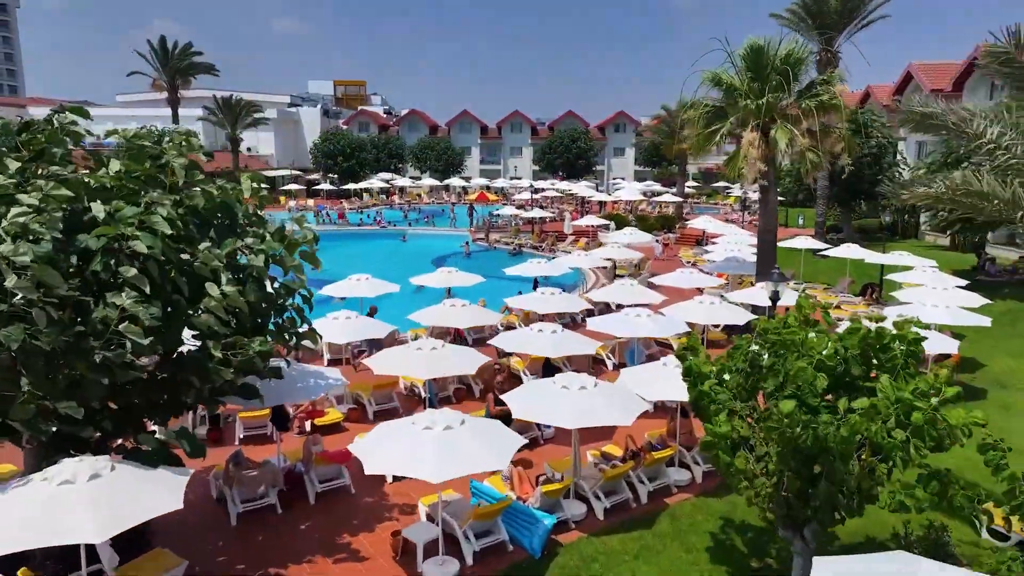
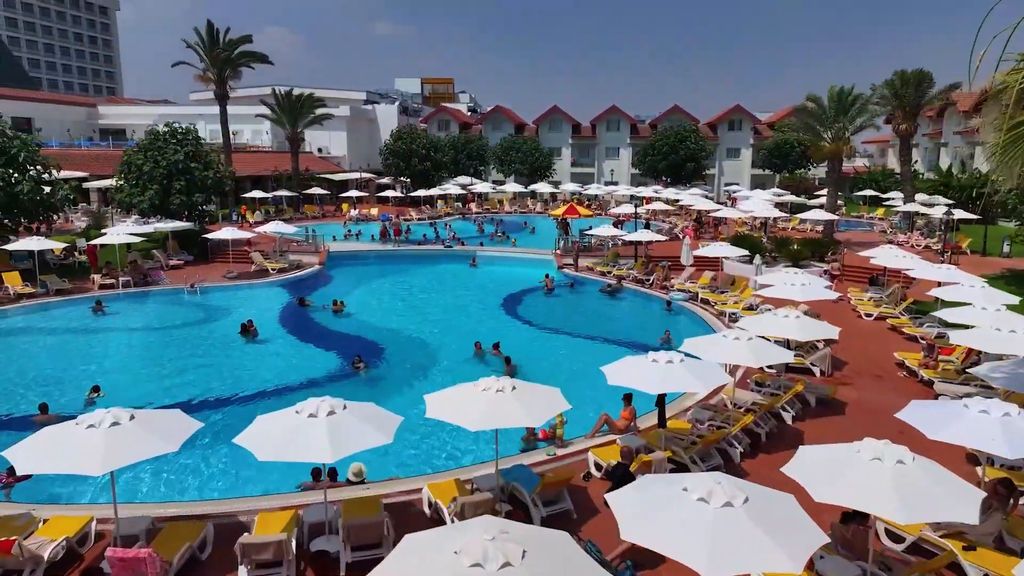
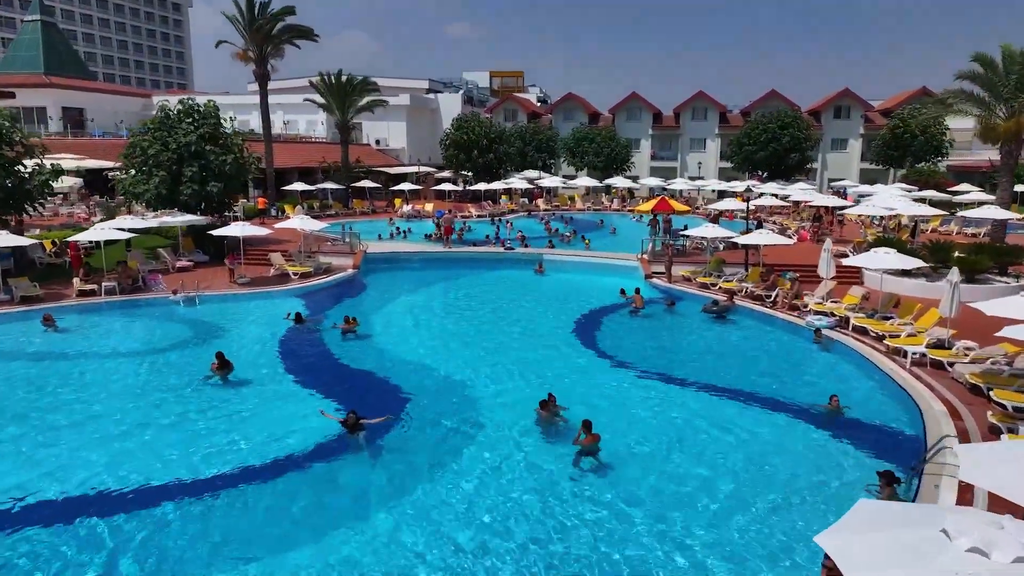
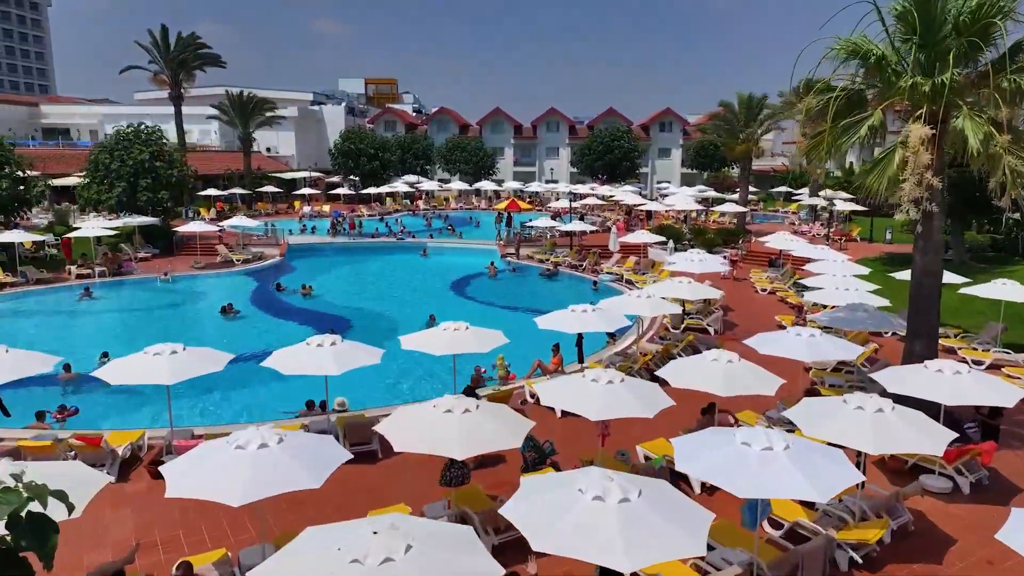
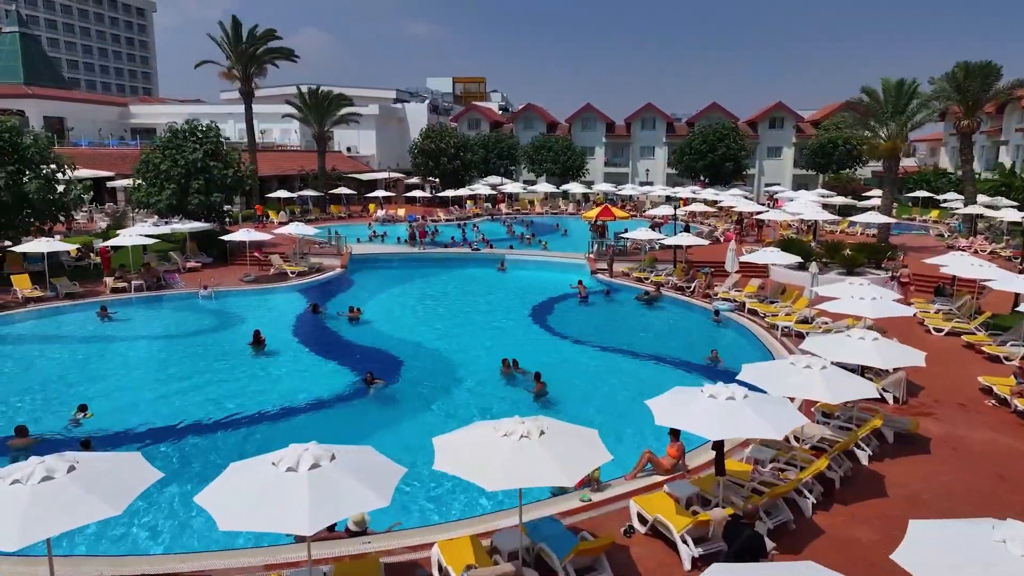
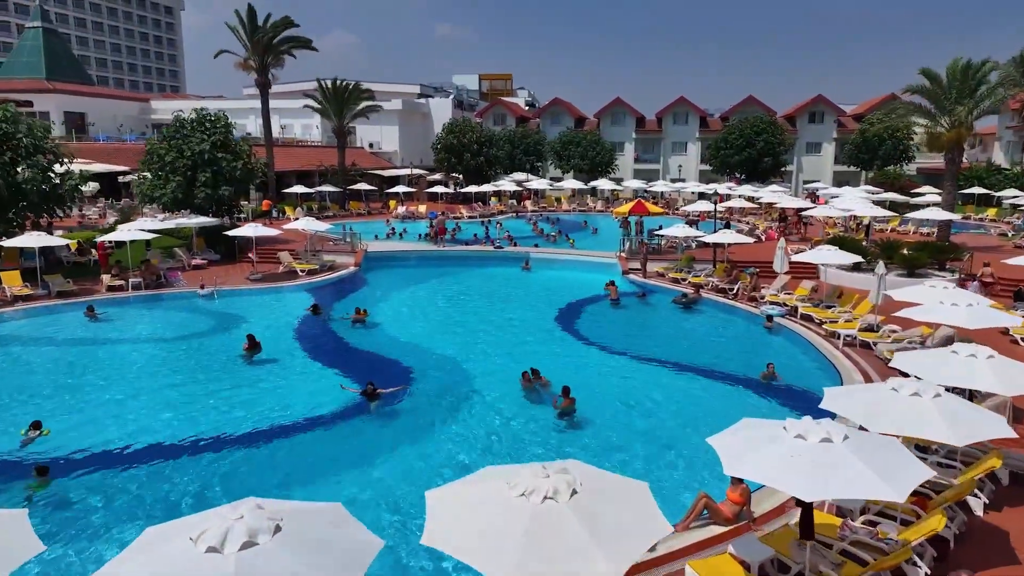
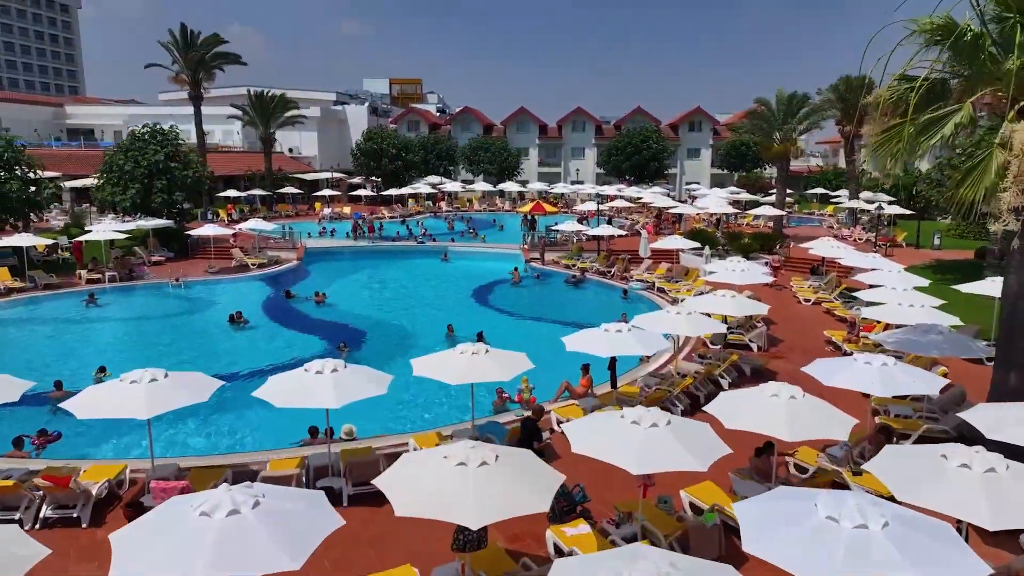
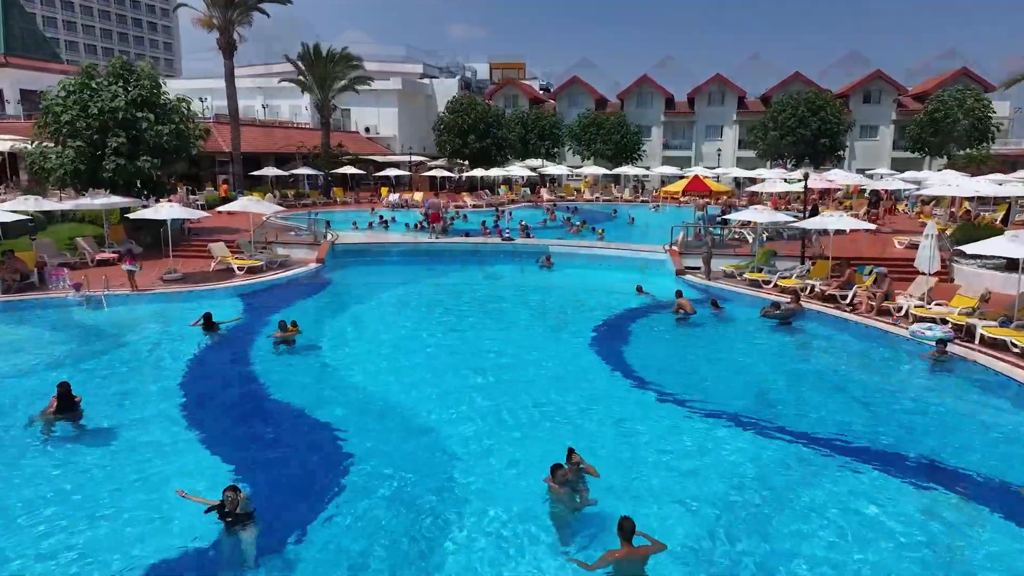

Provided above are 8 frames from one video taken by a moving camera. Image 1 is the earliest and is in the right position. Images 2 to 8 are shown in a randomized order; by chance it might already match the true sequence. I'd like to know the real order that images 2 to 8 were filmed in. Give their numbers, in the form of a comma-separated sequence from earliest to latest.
4, 7, 2, 5, 6, 3, 8
